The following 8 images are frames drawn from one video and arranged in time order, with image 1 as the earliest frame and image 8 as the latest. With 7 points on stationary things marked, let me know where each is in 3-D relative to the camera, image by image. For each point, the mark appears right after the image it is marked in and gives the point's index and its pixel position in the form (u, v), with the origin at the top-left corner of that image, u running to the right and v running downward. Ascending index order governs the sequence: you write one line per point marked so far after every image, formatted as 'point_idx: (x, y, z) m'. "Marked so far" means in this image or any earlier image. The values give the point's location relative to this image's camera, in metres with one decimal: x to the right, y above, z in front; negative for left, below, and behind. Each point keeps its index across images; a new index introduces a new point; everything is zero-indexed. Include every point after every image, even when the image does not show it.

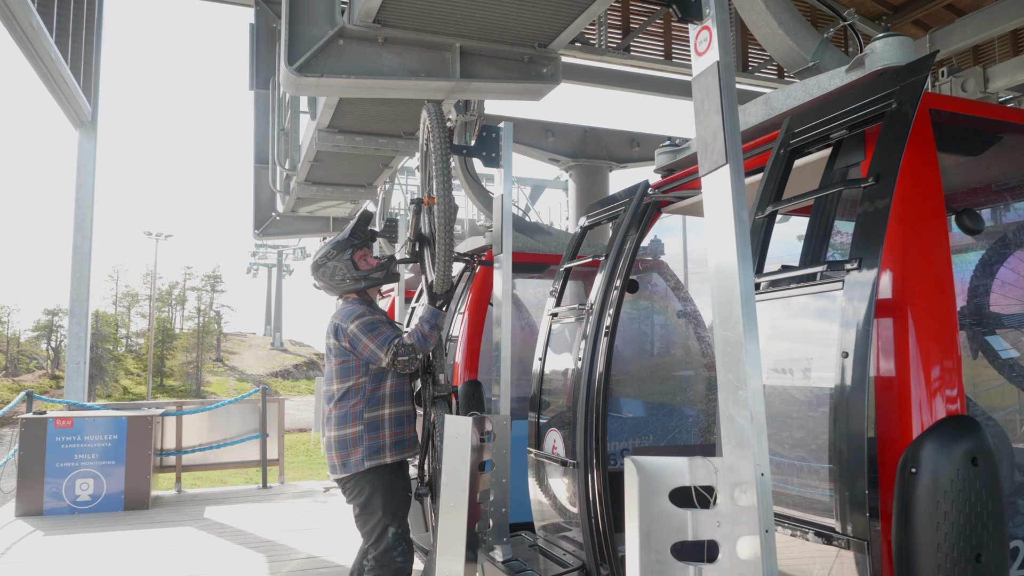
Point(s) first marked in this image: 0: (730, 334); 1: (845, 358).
0: (+0.5, -0.1, +1.8) m
1: (+0.9, -0.2, +2.0) m
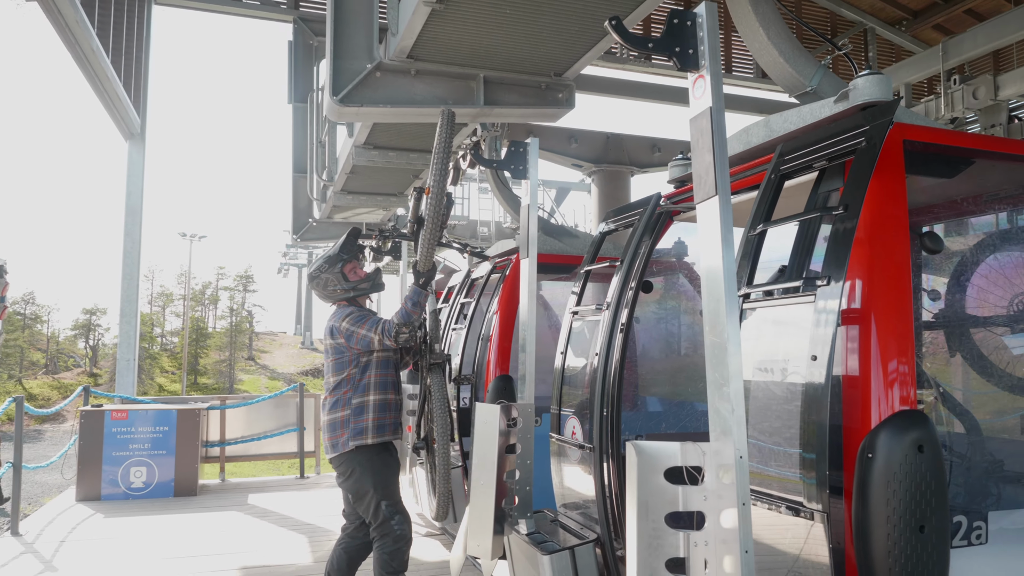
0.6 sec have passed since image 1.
0: (+0.6, -0.1, +2.1) m
1: (+0.9, -0.2, +2.3) m
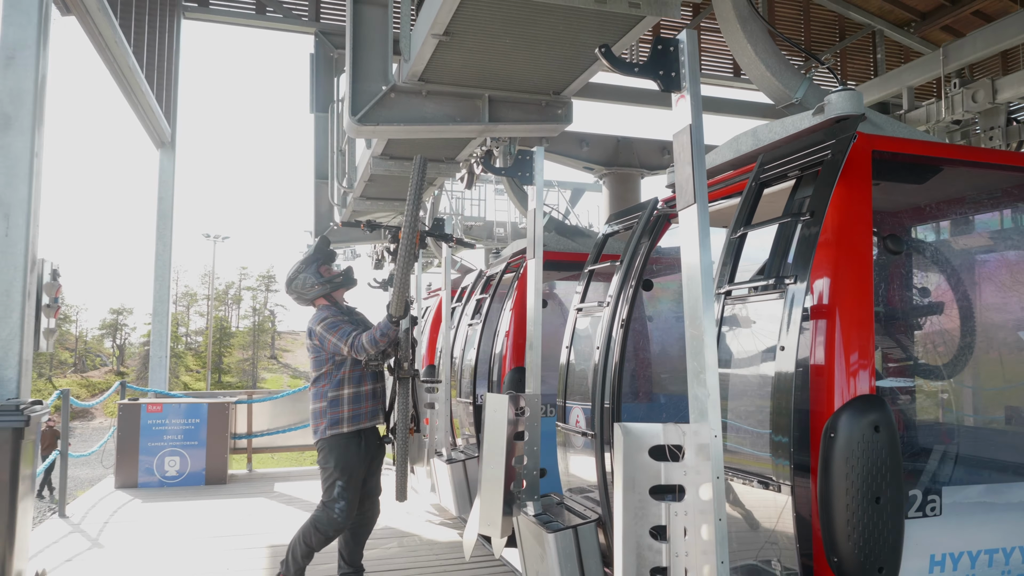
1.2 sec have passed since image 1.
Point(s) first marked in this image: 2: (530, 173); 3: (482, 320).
0: (+0.6, -0.1, +2.4) m
1: (+0.9, -0.2, +2.6) m
2: (+0.1, +0.7, +4.4) m
3: (-0.3, -0.3, +7.1) m
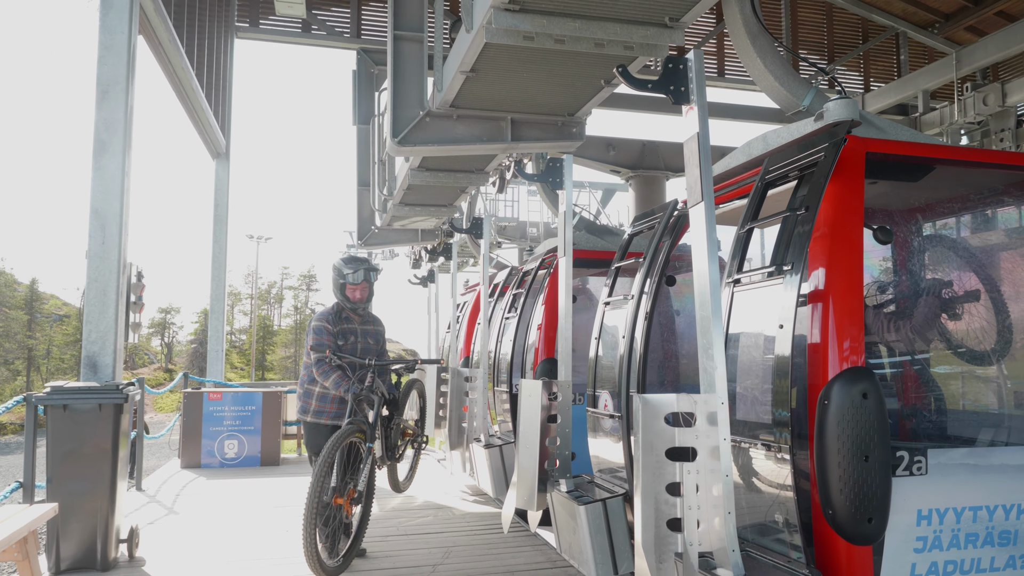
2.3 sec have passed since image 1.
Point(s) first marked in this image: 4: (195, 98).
0: (+0.7, -0.1, +2.7) m
1: (+1.1, -0.2, +2.9) m
2: (+0.3, +0.8, +4.8) m
3: (+0.1, -0.3, +7.5) m
4: (-3.6, +2.1, +8.3) m
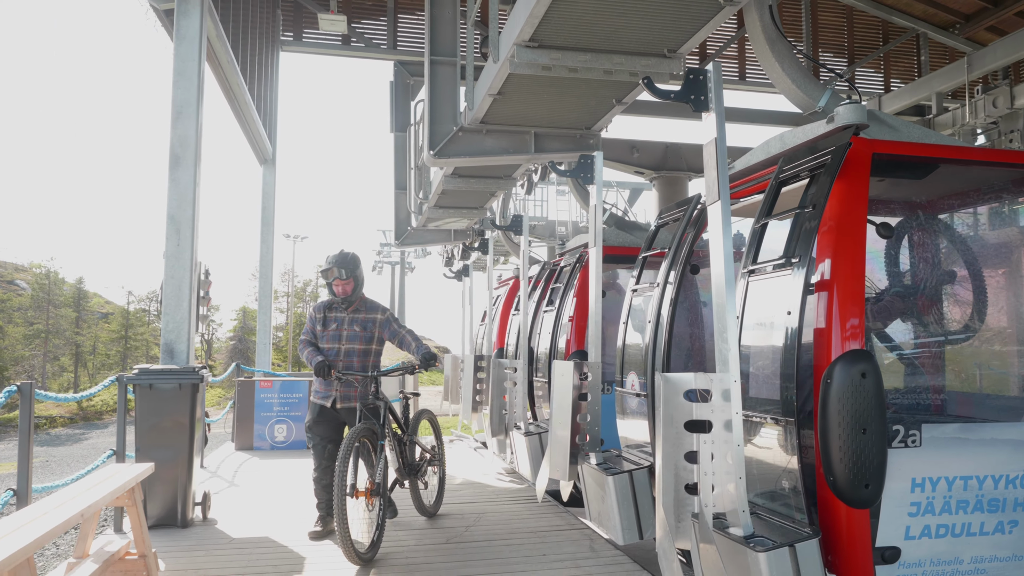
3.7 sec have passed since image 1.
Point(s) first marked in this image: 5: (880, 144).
0: (+0.9, 0.0, +3.1) m
1: (+1.2, -0.1, +3.2) m
2: (+0.6, +0.8, +5.2) m
3: (+0.4, -0.2, +7.9) m
4: (-3.2, +2.2, +8.8) m
5: (+1.6, +0.6, +3.3) m
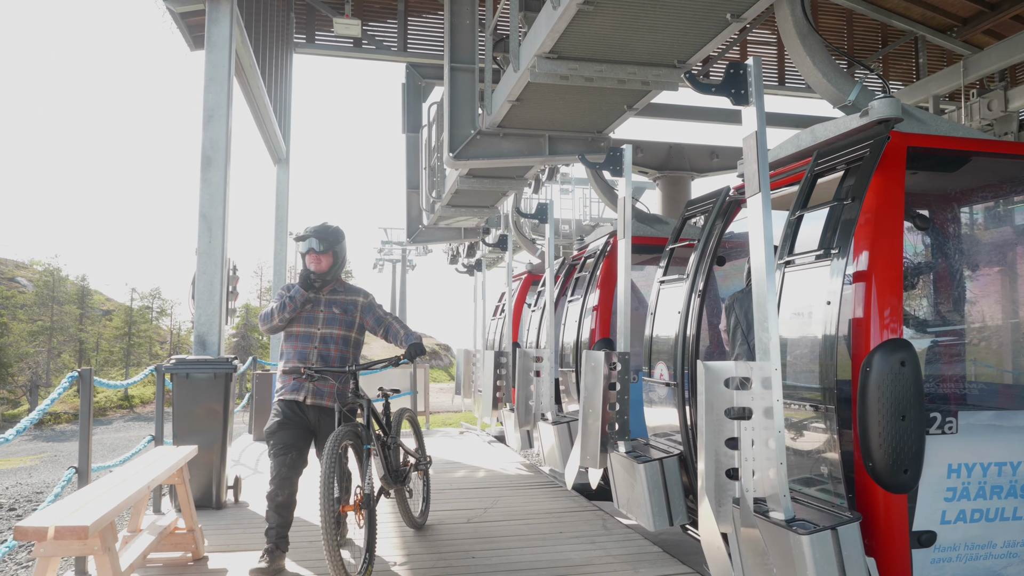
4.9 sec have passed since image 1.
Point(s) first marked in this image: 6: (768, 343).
0: (+1.1, 0.0, +3.2) m
1: (+1.4, -0.1, +3.3) m
2: (+0.8, +0.8, +5.2) m
3: (+0.6, -0.2, +7.9) m
4: (-3.0, +2.2, +8.9) m
5: (+1.8, +0.7, +3.4) m
6: (+1.1, -0.2, +3.1) m
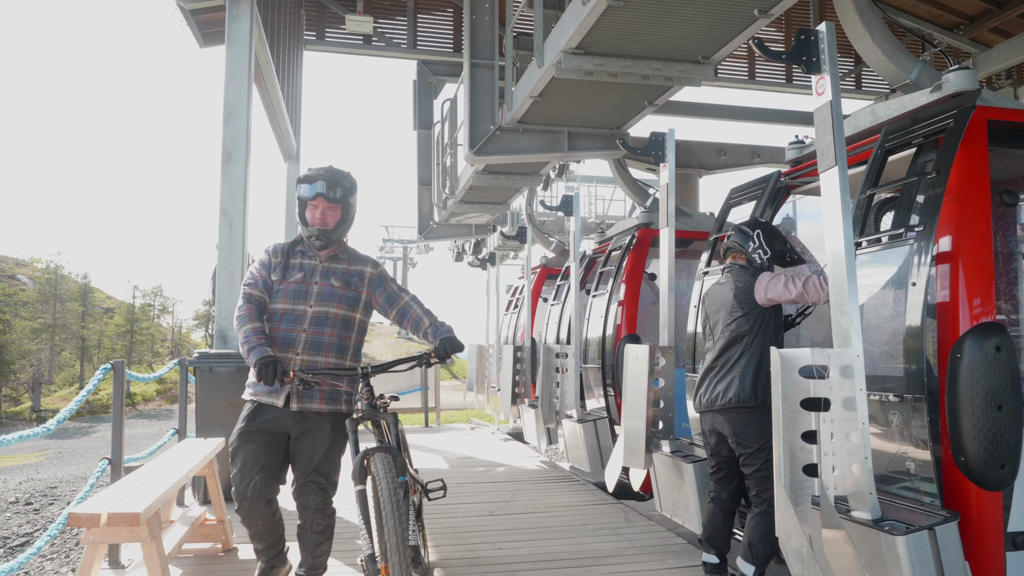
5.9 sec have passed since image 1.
0: (+1.3, +0.1, +2.9) m
1: (+1.7, 0.0, +3.0) m
2: (+1.0, +0.9, +5.0) m
3: (+0.9, -0.1, +7.7) m
4: (-2.8, +2.3, +8.6) m
5: (+2.1, +0.8, +3.1) m
6: (+1.3, -0.2, +2.9) m
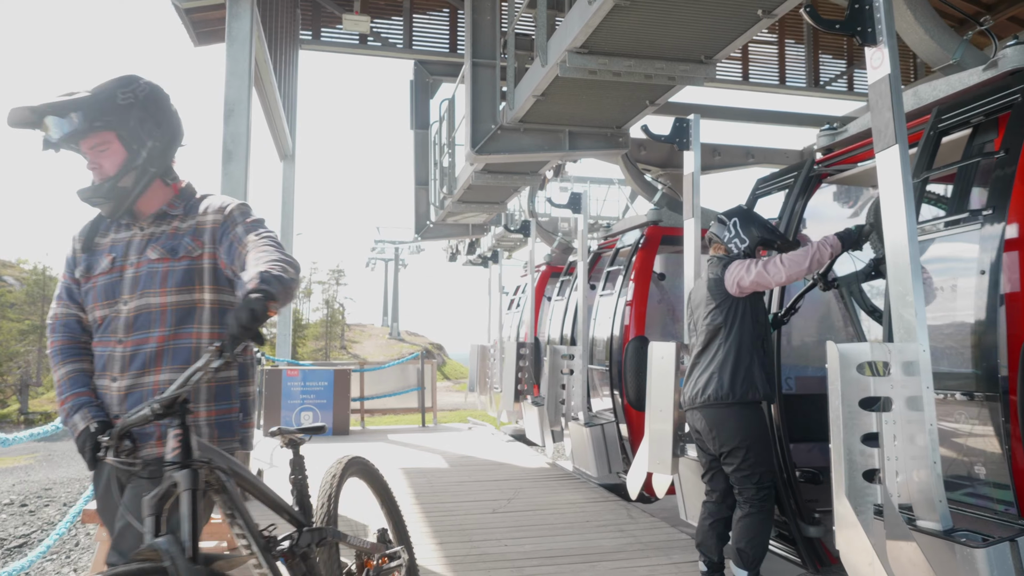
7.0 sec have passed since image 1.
0: (+1.4, +0.1, +2.7) m
1: (+1.8, 0.0, +2.8) m
2: (+1.1, +1.0, +4.7) m
3: (+0.9, -0.1, +7.5) m
4: (-2.7, +2.4, +8.4) m
5: (+2.2, +0.8, +2.9) m
6: (+1.4, -0.1, +2.6) m
